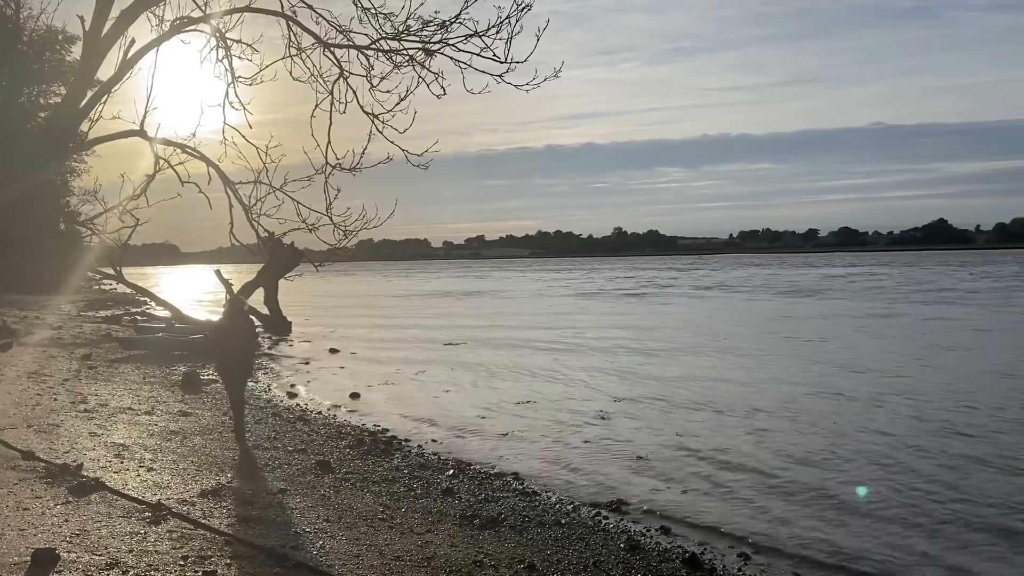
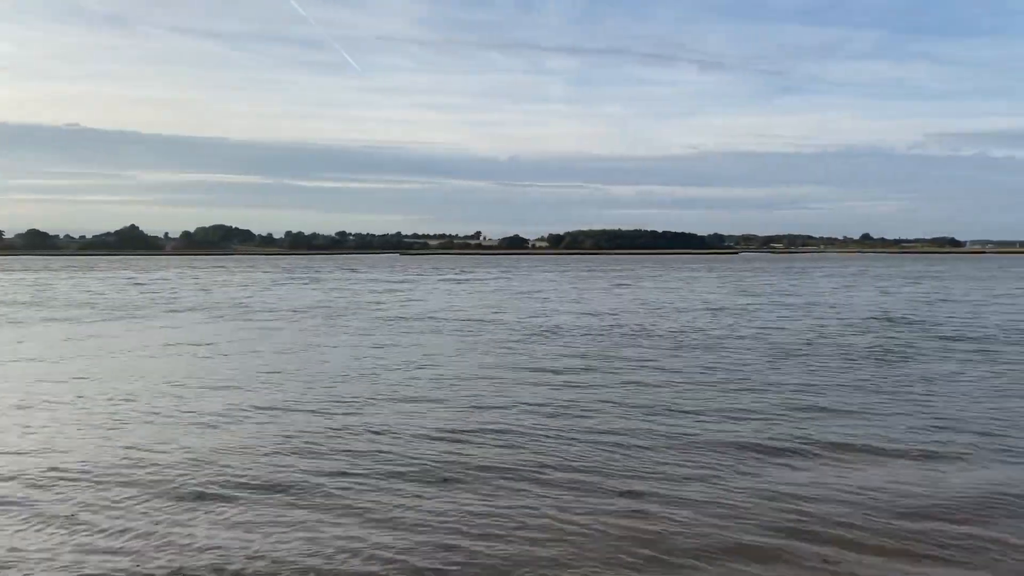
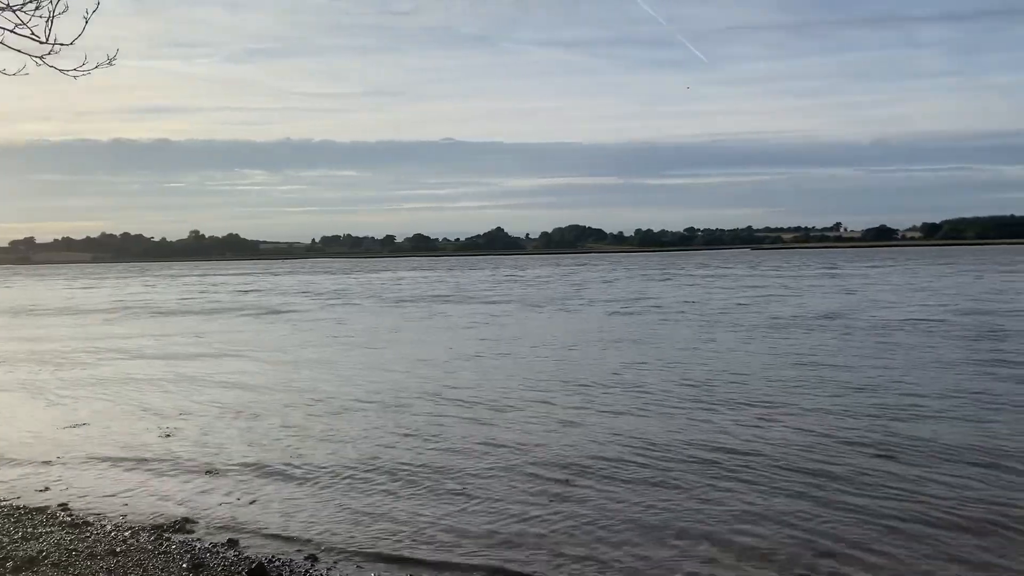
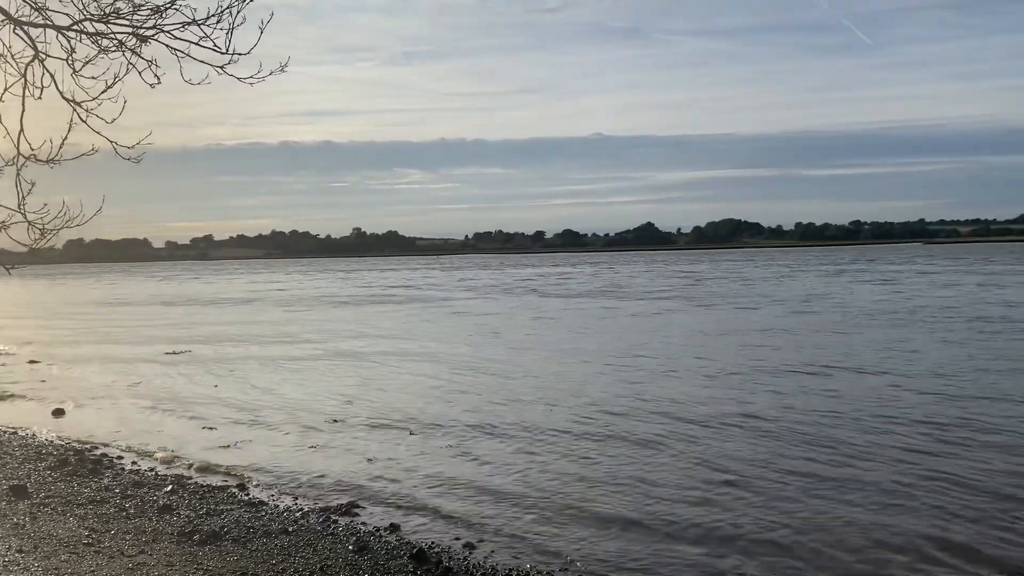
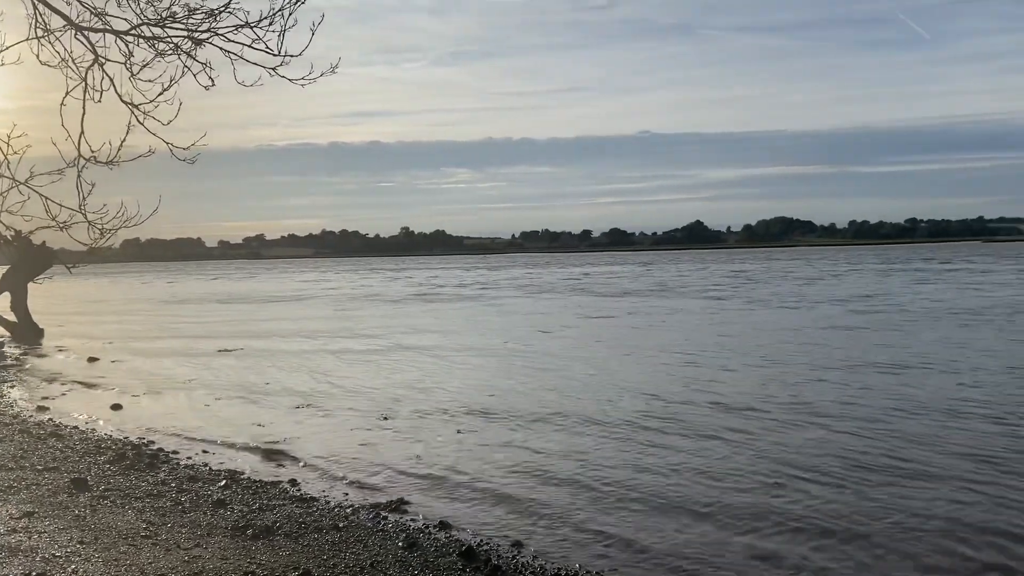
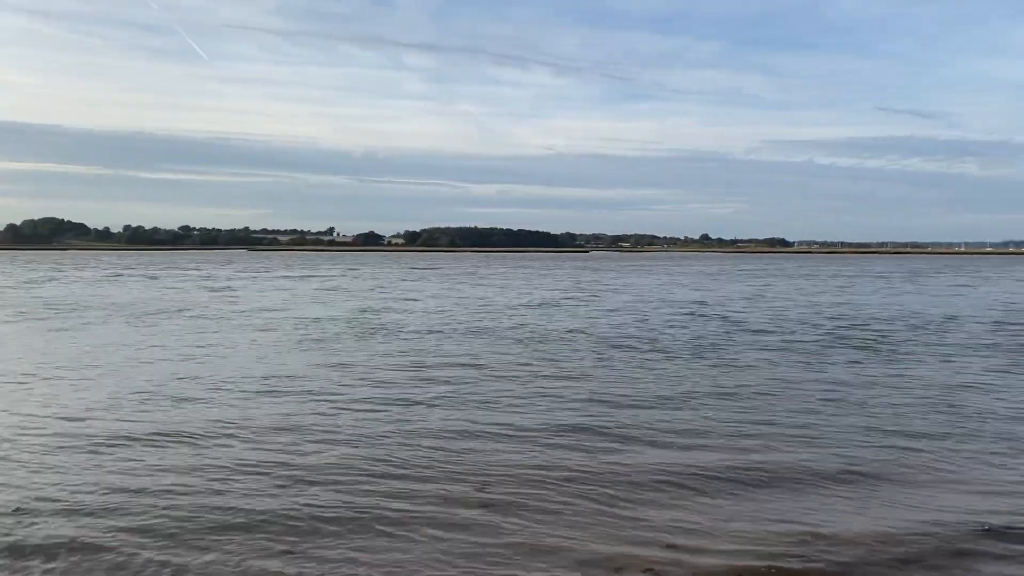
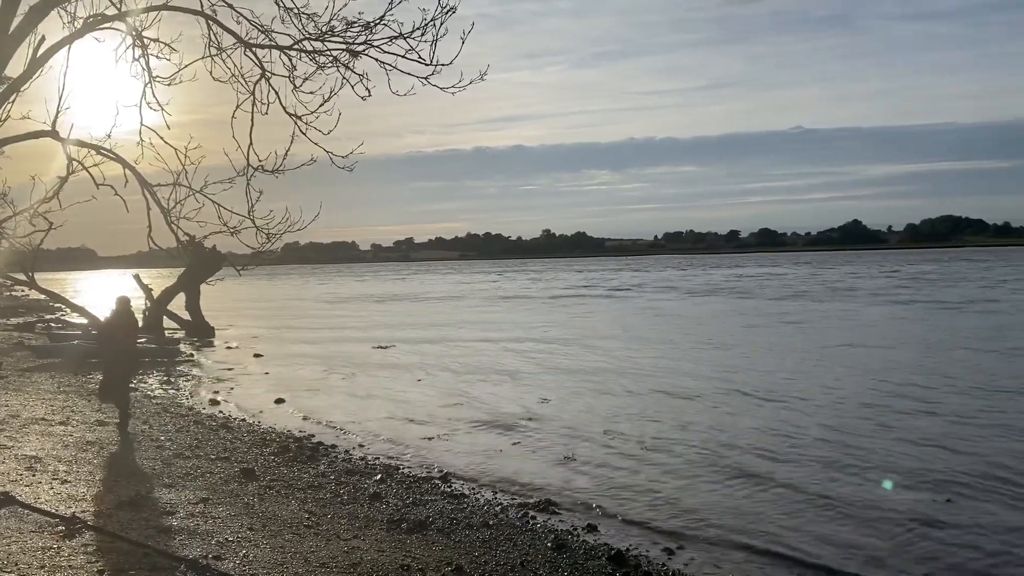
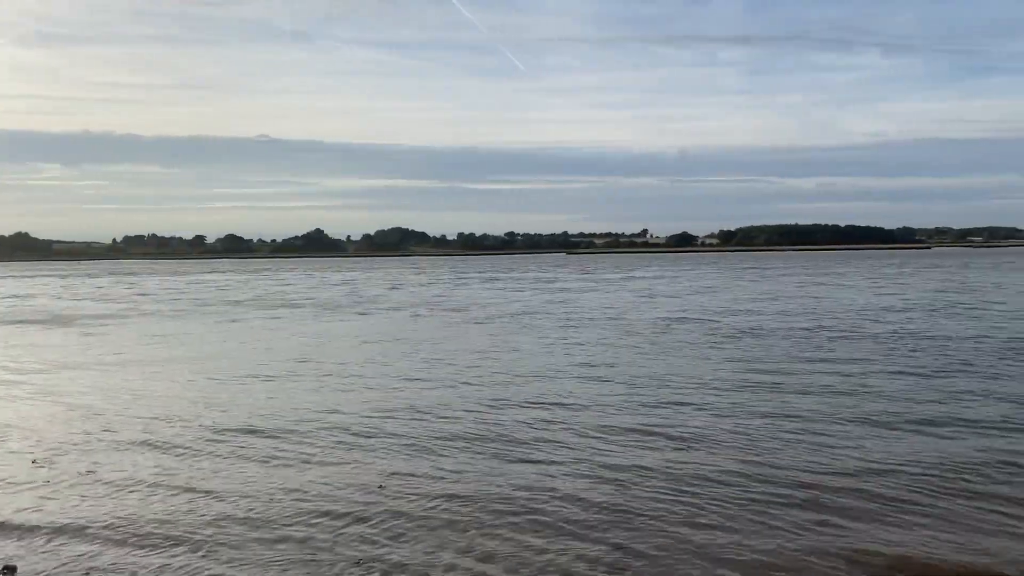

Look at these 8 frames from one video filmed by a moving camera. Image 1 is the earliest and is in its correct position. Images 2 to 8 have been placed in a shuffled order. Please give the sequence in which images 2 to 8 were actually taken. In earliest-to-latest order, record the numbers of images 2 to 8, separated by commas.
7, 5, 4, 3, 8, 2, 6
